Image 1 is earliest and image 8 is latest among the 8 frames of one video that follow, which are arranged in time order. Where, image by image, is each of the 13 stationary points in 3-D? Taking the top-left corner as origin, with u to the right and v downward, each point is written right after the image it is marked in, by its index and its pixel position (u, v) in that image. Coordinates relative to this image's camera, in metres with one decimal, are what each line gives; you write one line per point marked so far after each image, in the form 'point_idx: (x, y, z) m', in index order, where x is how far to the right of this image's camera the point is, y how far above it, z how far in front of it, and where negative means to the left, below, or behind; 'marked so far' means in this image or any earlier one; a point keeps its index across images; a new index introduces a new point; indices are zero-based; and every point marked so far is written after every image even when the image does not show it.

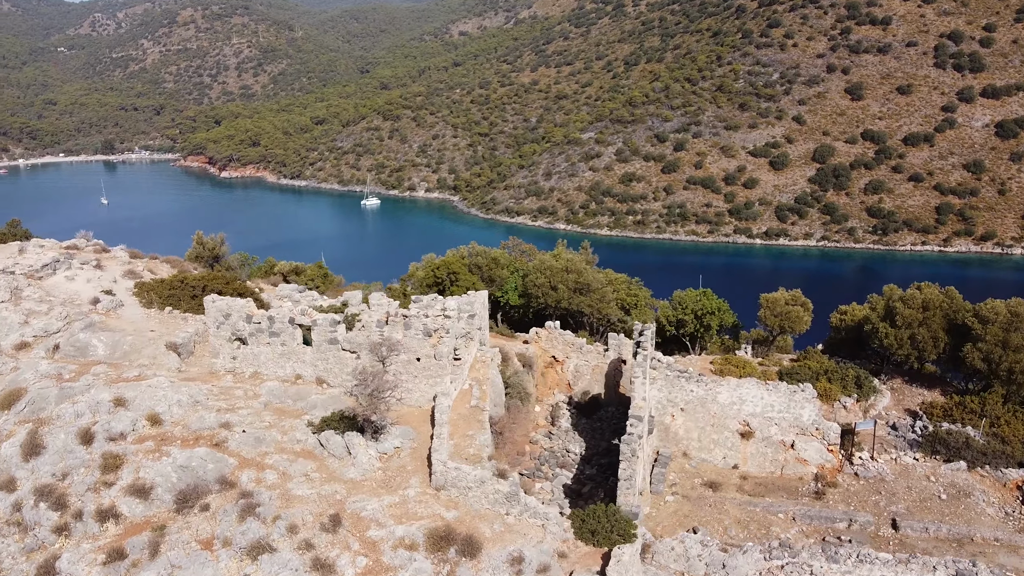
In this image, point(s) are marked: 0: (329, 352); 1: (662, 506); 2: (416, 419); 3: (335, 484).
0: (-3.2, -1.1, +15.1) m
1: (+3.3, -4.8, +18.8) m
2: (-1.6, -2.2, +14.5) m
3: (-2.6, -2.9, +12.8) m
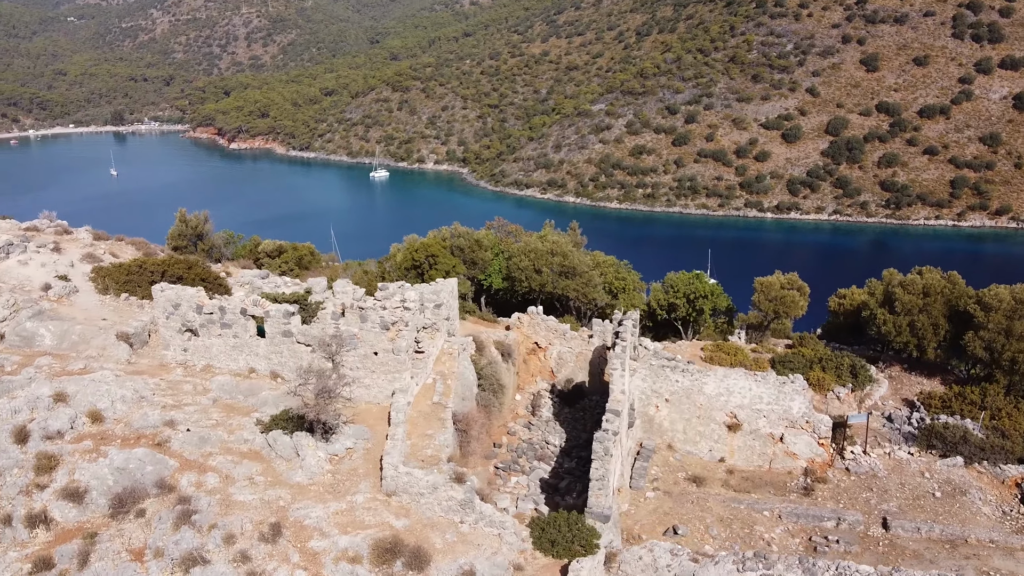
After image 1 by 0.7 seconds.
0: (-3.8, -1.0, +14.3) m
1: (+2.7, -4.5, +18.0) m
2: (-2.2, -2.1, +13.7) m
3: (-3.3, -2.8, +12.1) m
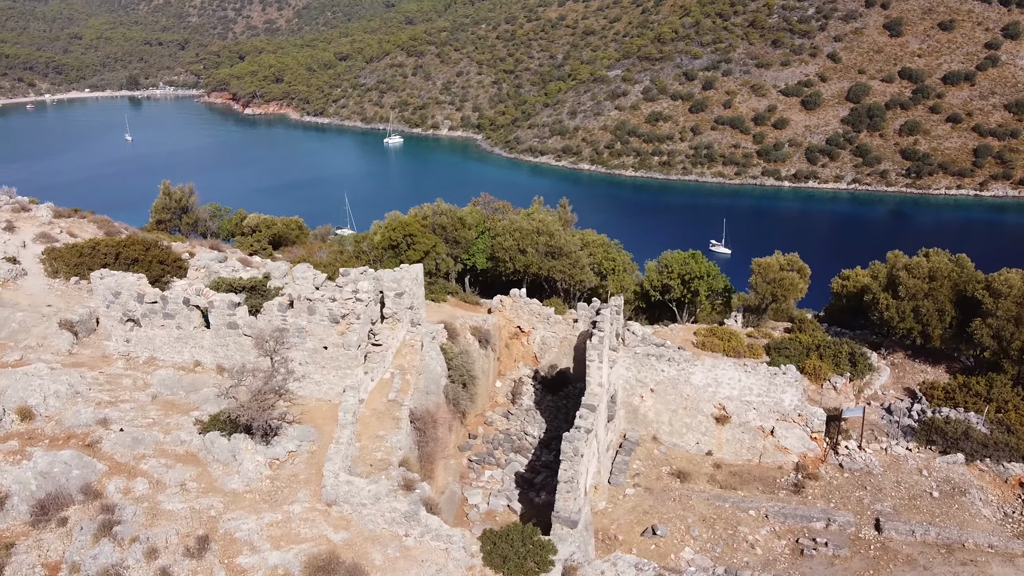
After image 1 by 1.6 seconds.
0: (-4.4, -0.8, +13.4) m
1: (+2.2, -4.2, +17.1) m
2: (-2.8, -1.9, +12.8) m
3: (-3.9, -2.7, +11.2) m
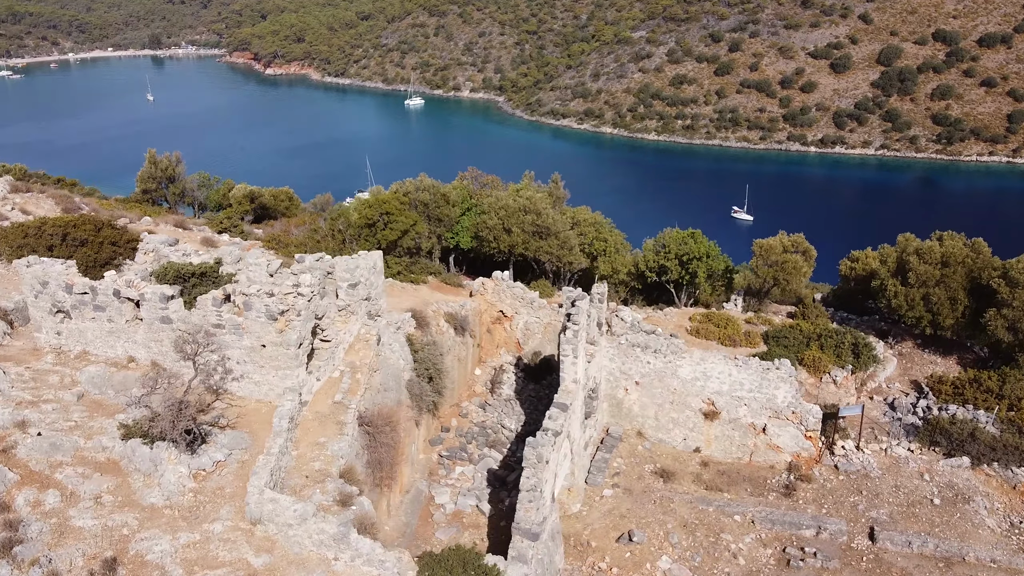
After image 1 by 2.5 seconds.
0: (-5.1, -0.6, +12.4) m
1: (+1.6, -4.0, +16.1) m
2: (-3.5, -1.8, +11.8) m
3: (-4.6, -2.7, +10.3) m
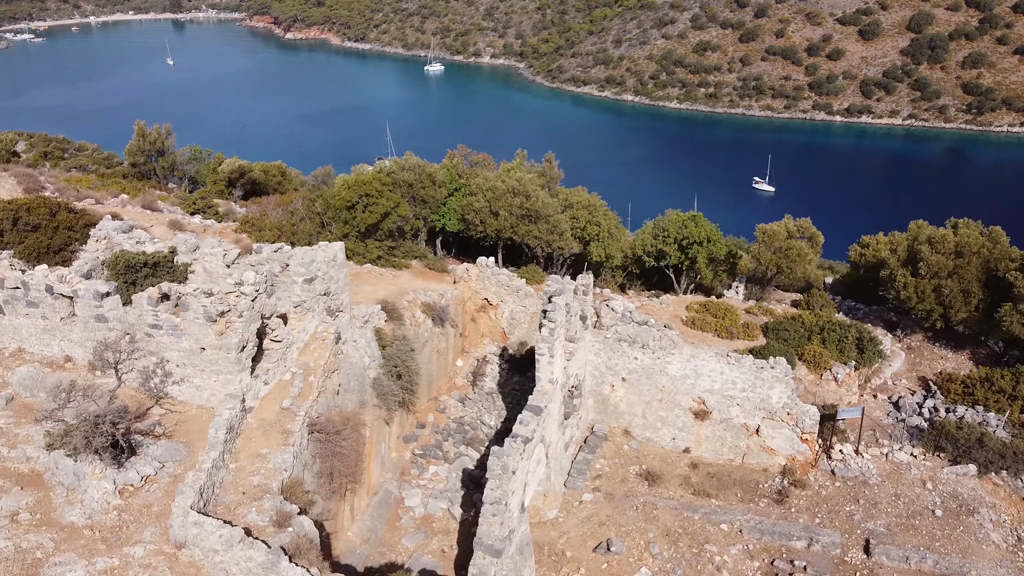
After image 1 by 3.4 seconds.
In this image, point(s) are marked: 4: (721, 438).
0: (-5.6, -0.6, +11.5) m
1: (+1.1, -3.9, +15.3) m
2: (-4.0, -1.8, +11.0) m
3: (-5.2, -2.7, +9.5) m
4: (+4.1, -3.0, +16.8) m
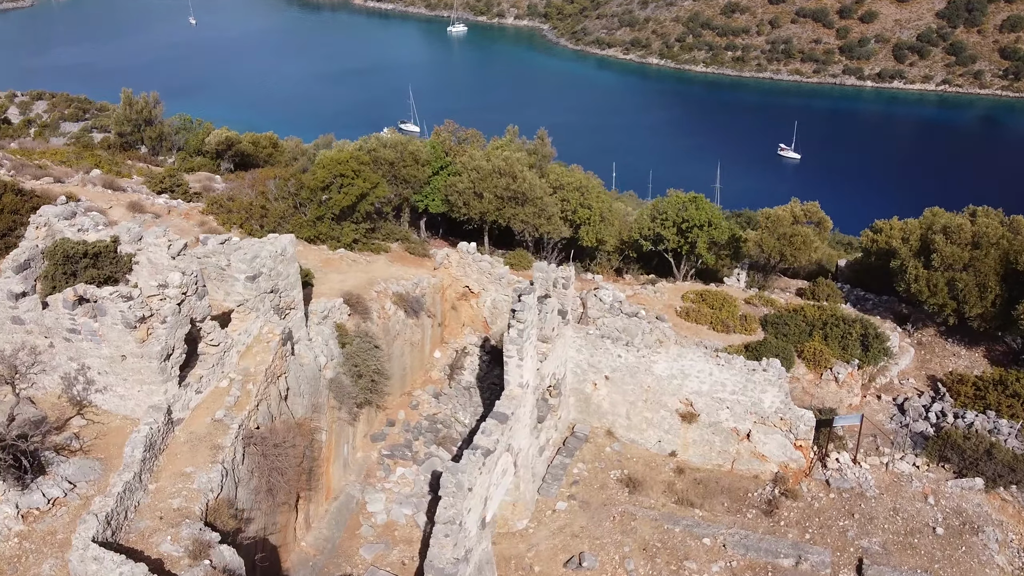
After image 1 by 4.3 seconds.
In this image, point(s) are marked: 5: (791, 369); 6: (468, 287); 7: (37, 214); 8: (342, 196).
0: (-6.2, -0.6, +10.6) m
1: (+0.6, -3.8, +14.3) m
2: (-4.7, -1.8, +10.1) m
3: (-5.9, -2.8, +8.7) m
4: (+3.6, -2.8, +15.7) m
5: (+5.6, -1.6, +17.0) m
6: (-0.9, 0.0, +18.3) m
7: (-7.5, +1.2, +13.8) m
8: (-3.6, +2.0, +18.3) m
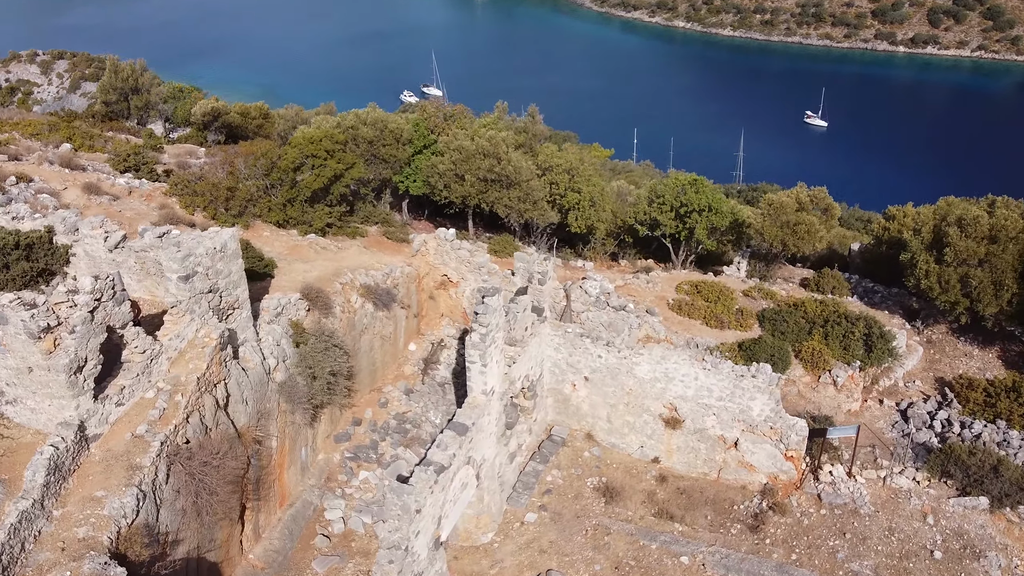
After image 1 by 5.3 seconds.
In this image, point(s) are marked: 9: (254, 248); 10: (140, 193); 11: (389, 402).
0: (-6.7, -0.6, +9.8) m
1: (+0.1, -3.8, +13.4) m
2: (-5.3, -1.9, +9.3) m
3: (-6.5, -2.9, +8.0) m
4: (+3.1, -2.8, +14.7) m
5: (+5.1, -1.5, +15.9) m
6: (-1.3, +0.3, +17.3) m
7: (-8.0, +1.3, +12.9) m
8: (-4.0, +2.2, +17.3) m
9: (-4.6, +0.7, +15.3) m
10: (-7.1, +1.8, +16.4) m
11: (-2.3, -2.1, +15.6) m
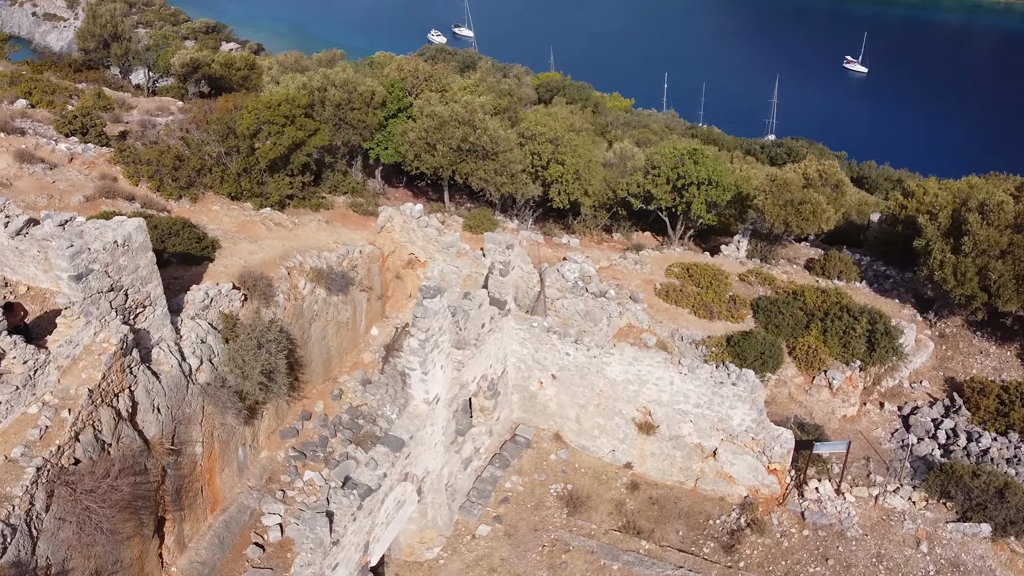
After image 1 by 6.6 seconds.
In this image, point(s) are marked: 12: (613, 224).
0: (-7.5, -0.6, +8.8) m
1: (-0.6, -3.7, +12.4) m
2: (-6.1, -2.0, +8.3) m
3: (-7.4, -3.0, +7.1) m
4: (+2.5, -2.7, +13.5) m
5: (+4.5, -1.4, +14.5) m
6: (-1.8, +0.6, +16.0) m
7: (-8.6, +1.5, +11.7) m
8: (-4.4, +2.7, +15.9) m
9: (-5.2, +1.0, +14.0) m
10: (-7.7, +2.3, +15.2) m
11: (-2.9, -1.8, +14.5) m
12: (+2.3, +1.5, +19.7) m
